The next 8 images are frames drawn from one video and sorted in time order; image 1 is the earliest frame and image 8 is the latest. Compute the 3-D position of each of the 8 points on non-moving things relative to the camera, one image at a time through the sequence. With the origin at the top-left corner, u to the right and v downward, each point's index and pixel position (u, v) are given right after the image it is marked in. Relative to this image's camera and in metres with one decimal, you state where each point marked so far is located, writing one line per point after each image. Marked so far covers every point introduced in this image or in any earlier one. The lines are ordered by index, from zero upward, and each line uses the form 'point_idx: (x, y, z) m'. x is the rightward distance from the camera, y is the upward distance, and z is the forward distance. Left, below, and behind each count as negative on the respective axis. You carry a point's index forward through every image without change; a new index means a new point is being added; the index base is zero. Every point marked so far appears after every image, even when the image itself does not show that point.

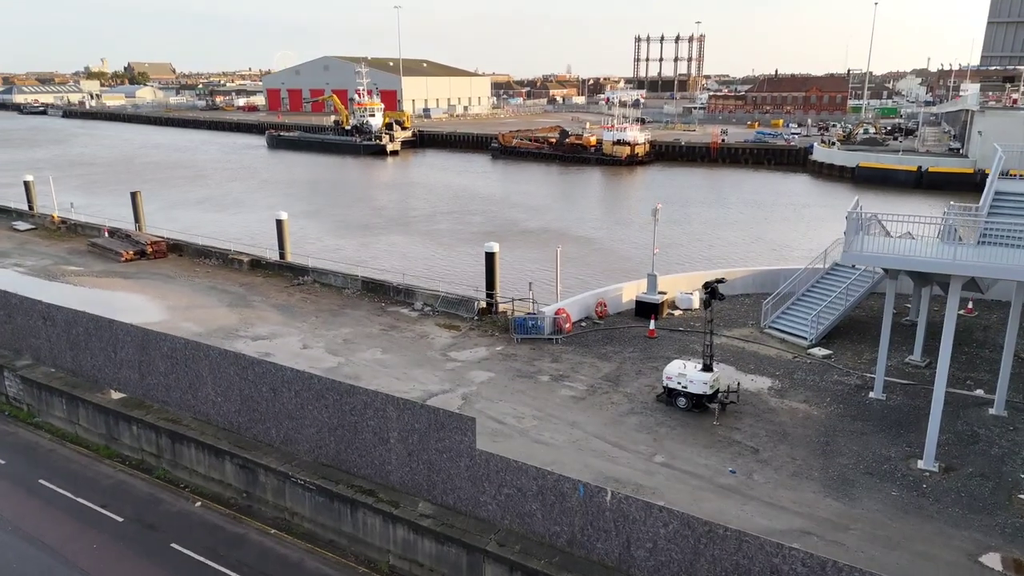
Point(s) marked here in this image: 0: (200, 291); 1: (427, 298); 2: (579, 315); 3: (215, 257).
0: (-6.5, -0.1, +14.8) m
1: (-1.6, -0.2, +13.9) m
2: (+1.2, -0.5, +13.1) m
3: (-7.0, +0.7, +17.0) m
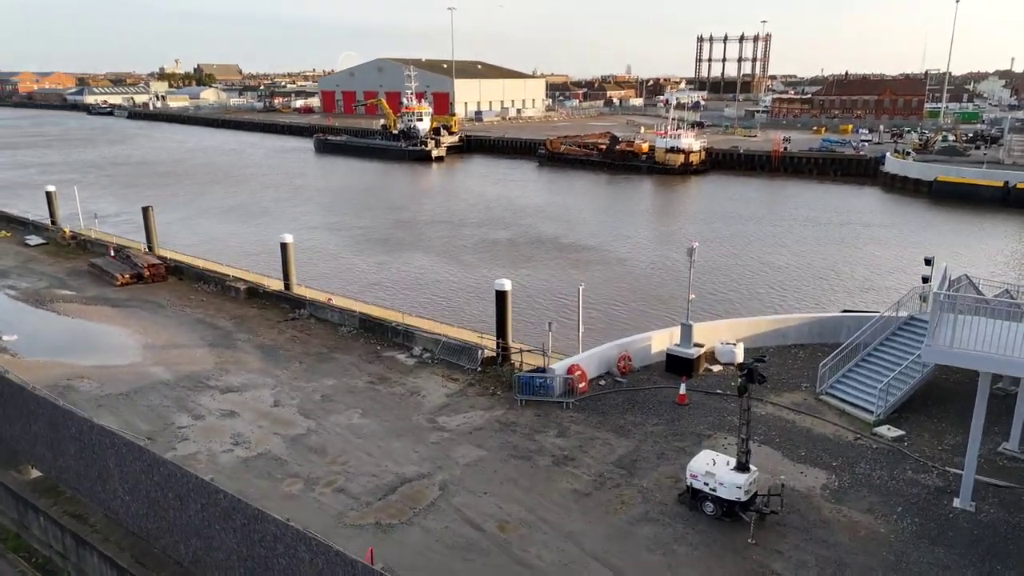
0: (-6.2, -0.7, +13.5) m
1: (-1.4, -0.9, +12.2) m
2: (+1.3, -1.3, +11.2) m
3: (-6.5, +0.1, +15.8) m
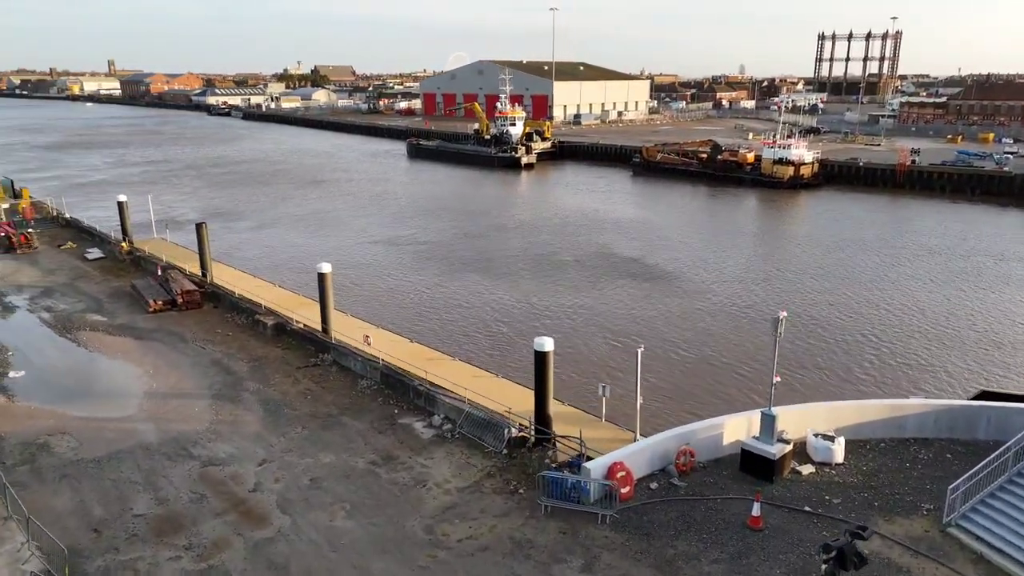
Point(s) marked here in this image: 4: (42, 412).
0: (-5.4, -1.4, +12.3) m
1: (-0.9, -1.8, +10.3) m
2: (+1.7, -2.2, +8.9) m
3: (-5.4, -0.5, +14.6) m
4: (-6.9, -1.8, +10.5) m
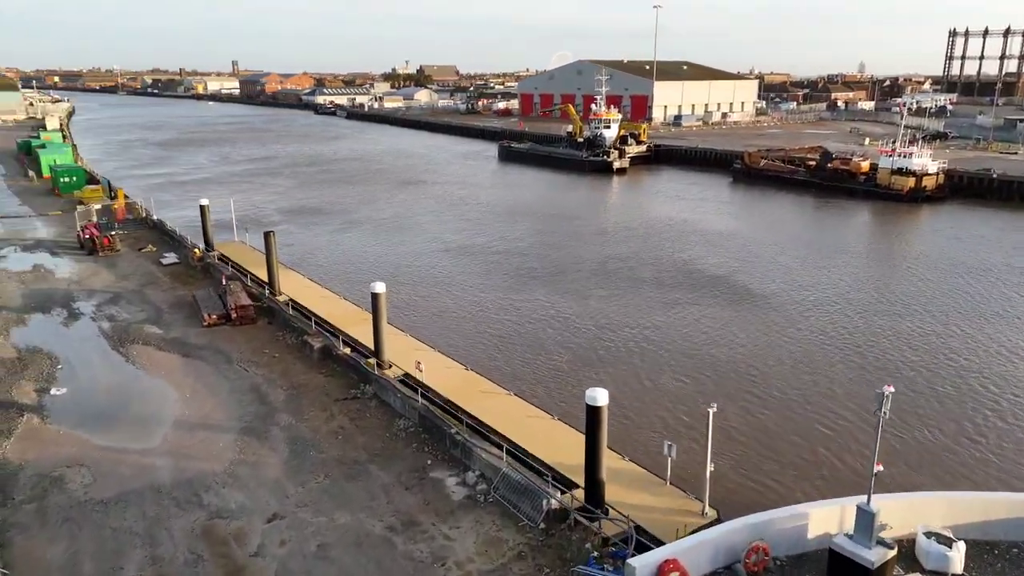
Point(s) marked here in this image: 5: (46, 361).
0: (-4.5, -1.7, +11.6) m
1: (-0.3, -2.3, +9.1) m
2: (+2.1, -2.9, +7.4) m
3: (-4.2, -0.9, +13.9) m
4: (-6.3, -2.1, +10.1) m
5: (-8.4, -1.3, +12.9) m
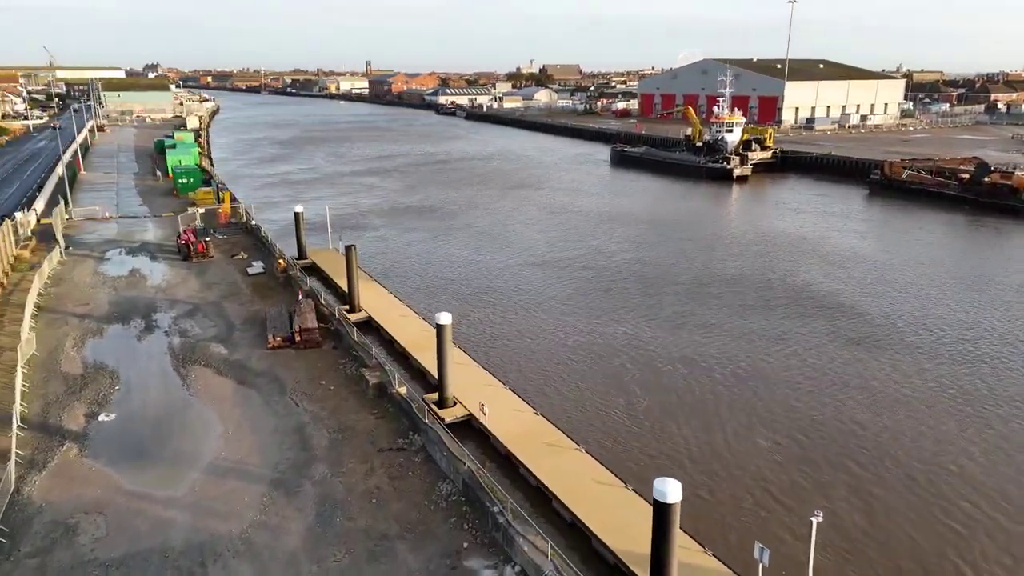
0: (-3.5, -2.2, +10.8) m
1: (+0.2, -2.9, +7.6) m
2: (+2.2, -3.6, +5.6) m
3: (-2.8, -1.4, +12.9) m
4: (-5.5, -2.5, +9.5) m
5: (-7.1, -1.6, +12.6) m
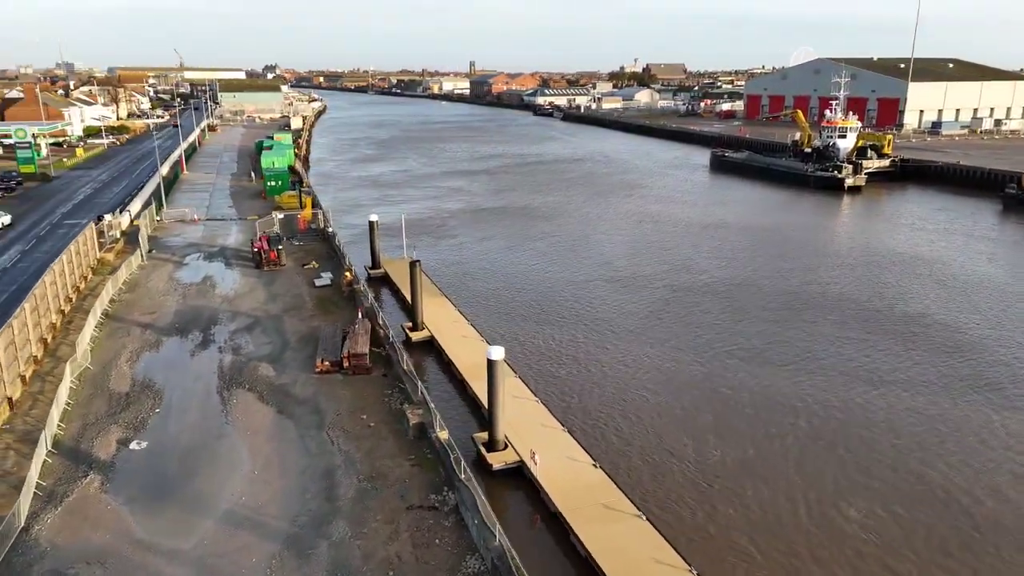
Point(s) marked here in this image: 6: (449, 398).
0: (-2.9, -2.6, +9.9) m
1: (+0.4, -3.5, +6.3) m
2: (+2.1, -4.2, +4.0) m
3: (-1.9, -1.8, +12.0) m
4: (-5.0, -2.9, +8.9) m
5: (-6.2, -1.9, +12.2) m
6: (-1.3, -2.4, +15.0) m
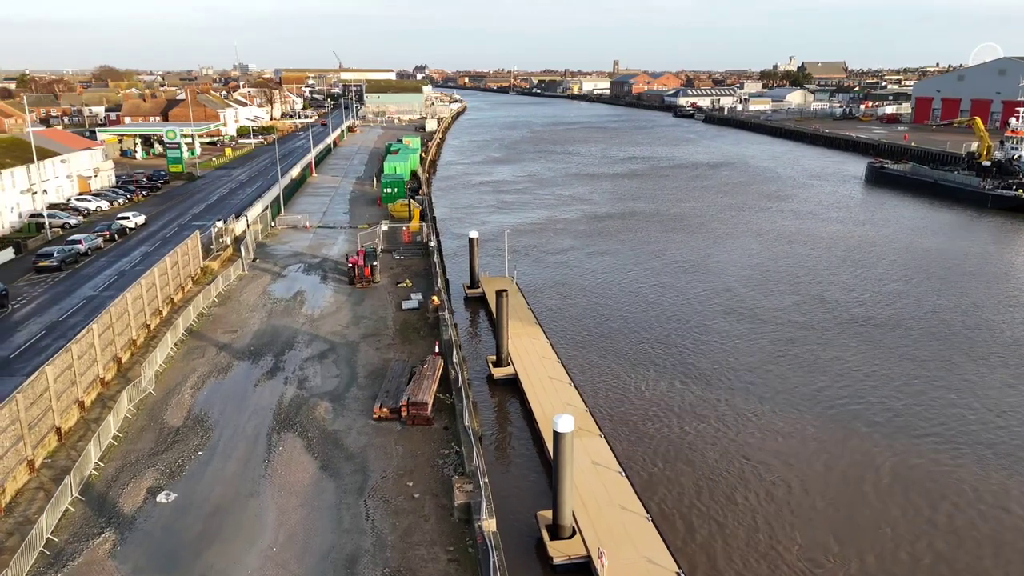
0: (-2.3, -3.3, +8.6) m
1: (+0.2, -4.3, +4.4) m
2: (+1.5, -5.1, +1.8) m
3: (-0.8, -2.6, +10.4) m
4: (-4.5, -3.4, +8.0) m
5: (-5.0, -2.4, +11.4) m
6: (+0.2, -3.1, +13.2) m
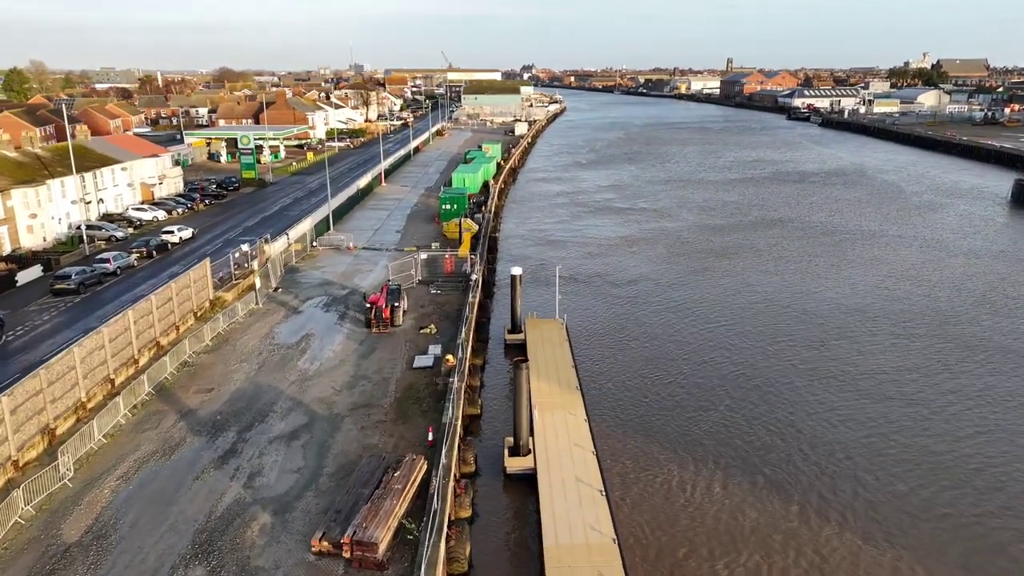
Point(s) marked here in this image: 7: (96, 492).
0: (-3.0, -4.4, +5.6) m
1: (-1.1, -5.5, +1.1) m
2: (-0.3, -6.4, -1.6) m
3: (-1.3, -3.7, +7.2) m
4: (-5.3, -4.4, +5.4) m
5: (-5.3, -3.5, +8.8) m
6: (+0.1, -4.3, +9.9) m
7: (-6.0, -2.9, +10.5) m
